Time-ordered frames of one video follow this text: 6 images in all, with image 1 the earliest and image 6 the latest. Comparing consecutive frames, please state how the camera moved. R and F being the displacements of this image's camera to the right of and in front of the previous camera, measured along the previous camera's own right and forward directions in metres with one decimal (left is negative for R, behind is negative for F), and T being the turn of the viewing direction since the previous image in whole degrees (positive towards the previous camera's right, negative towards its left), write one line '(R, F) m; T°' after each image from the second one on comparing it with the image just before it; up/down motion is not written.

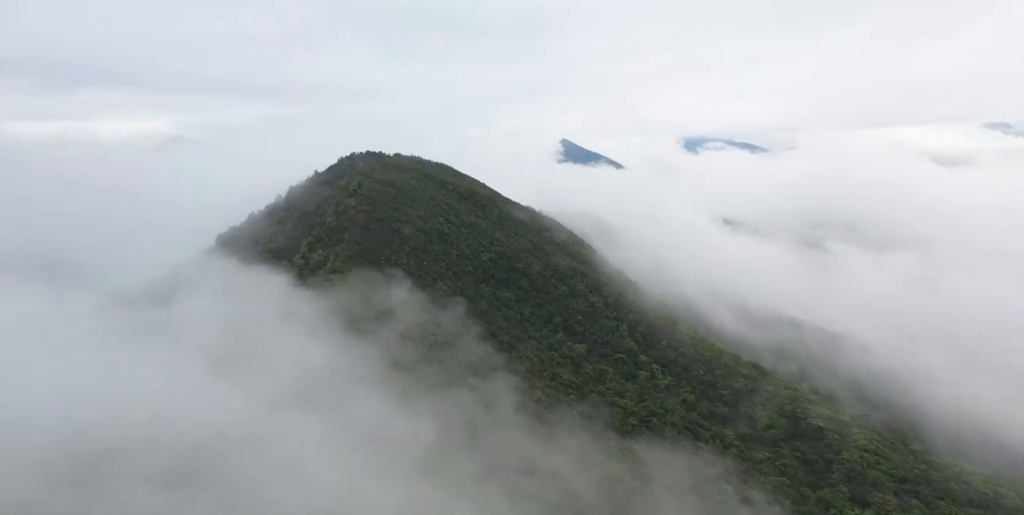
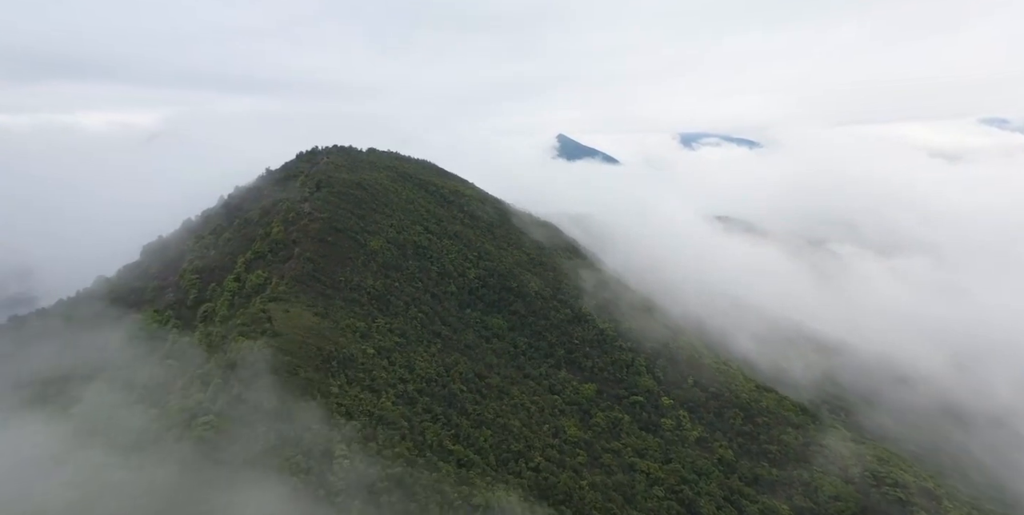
(+0.5, +12.7) m; 0°
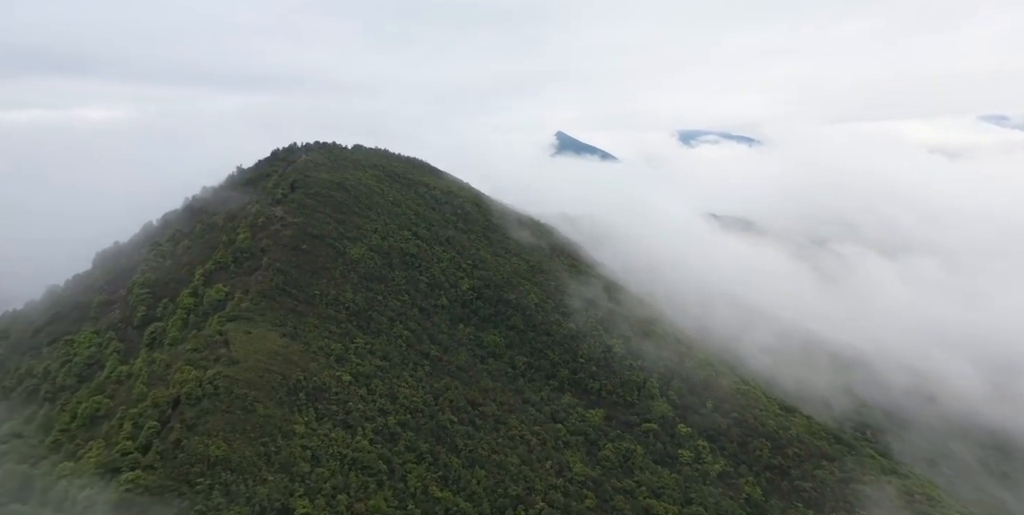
(+0.1, +6.0) m; 0°
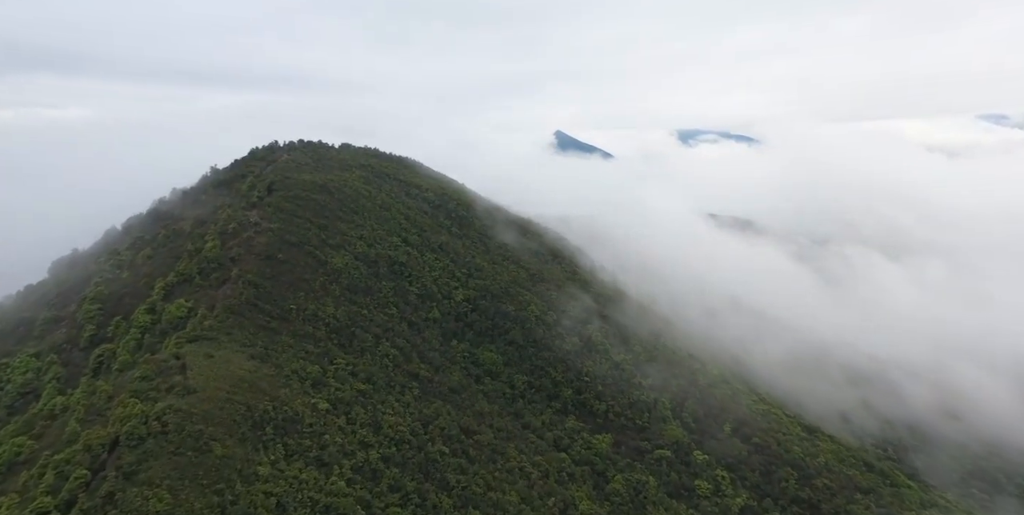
(+0.1, +4.5) m; 0°
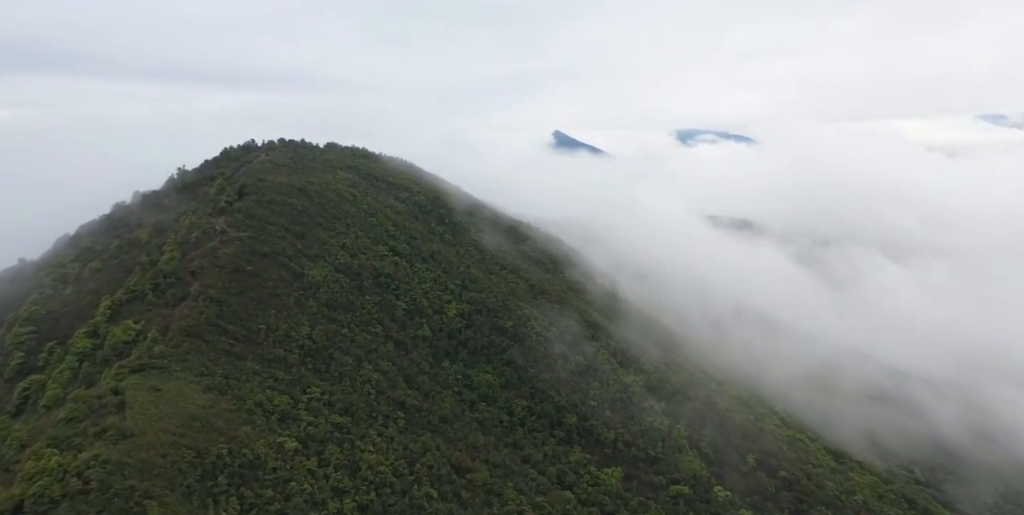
(+0.1, +4.7) m; 0°
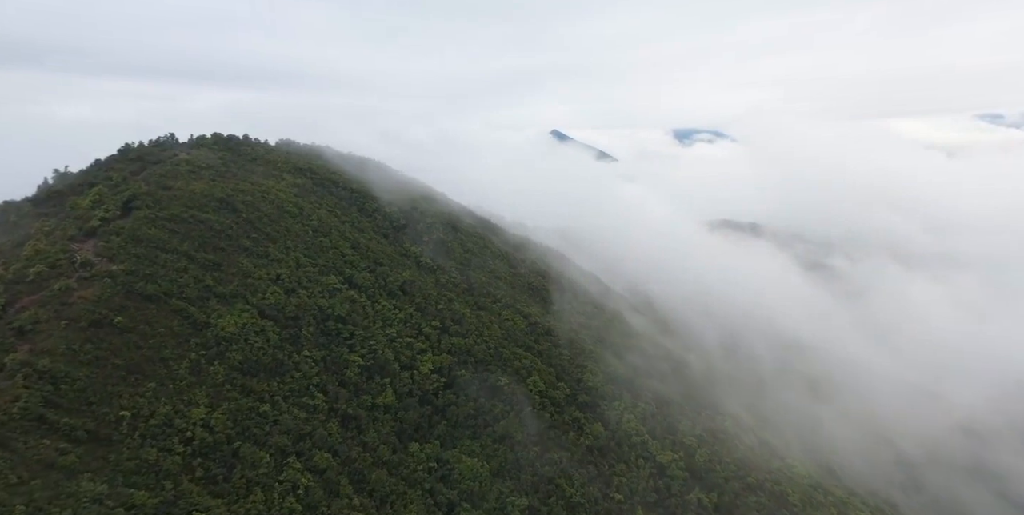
(+0.2, +12.0) m; 0°
